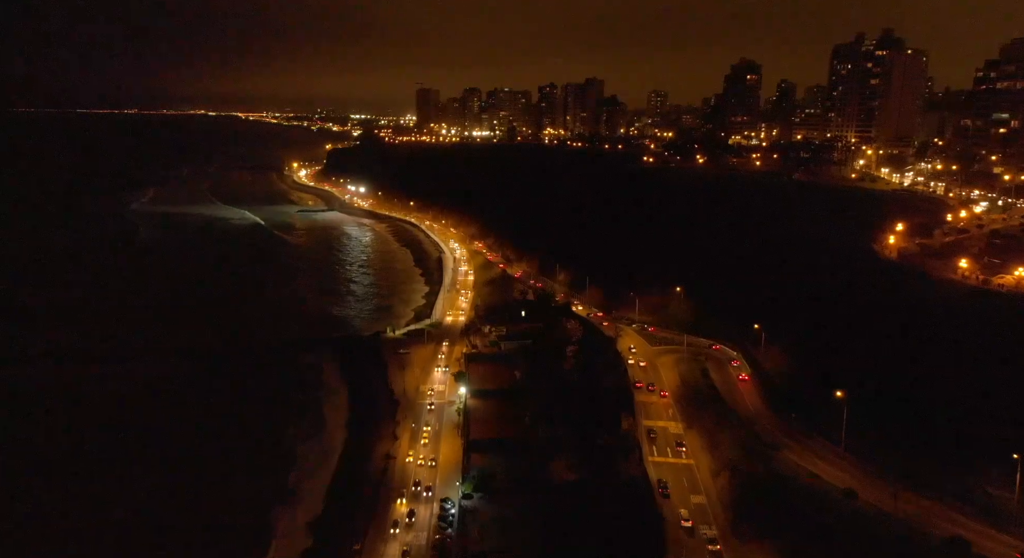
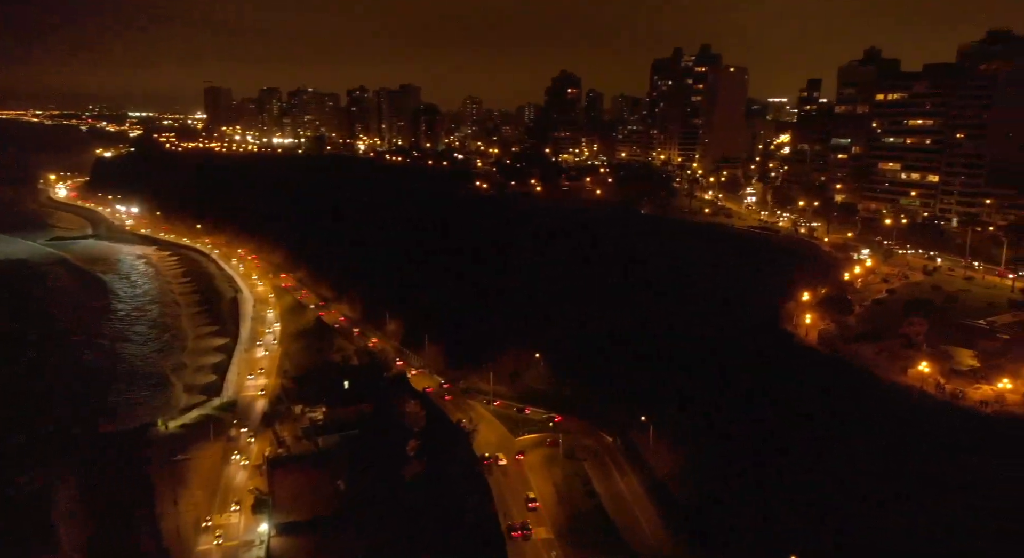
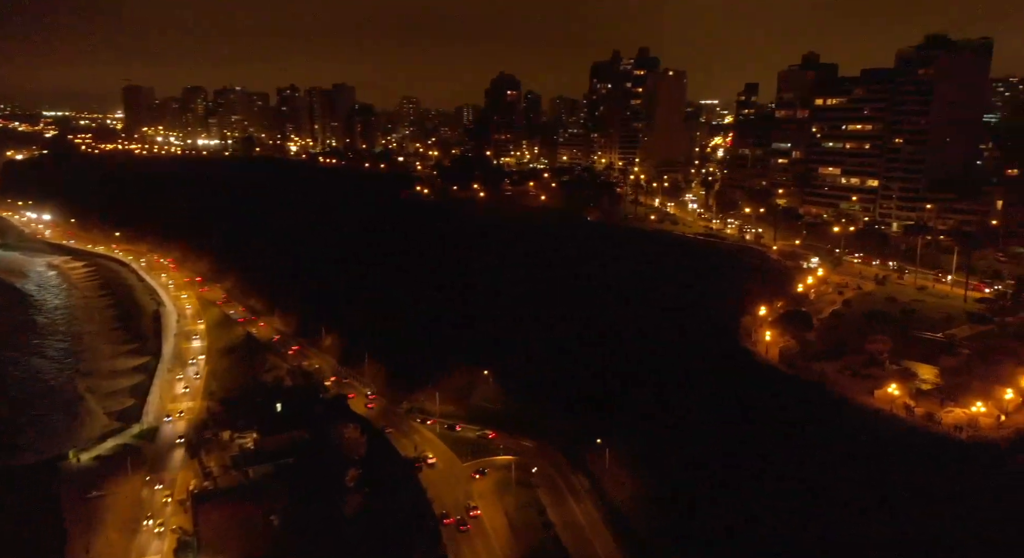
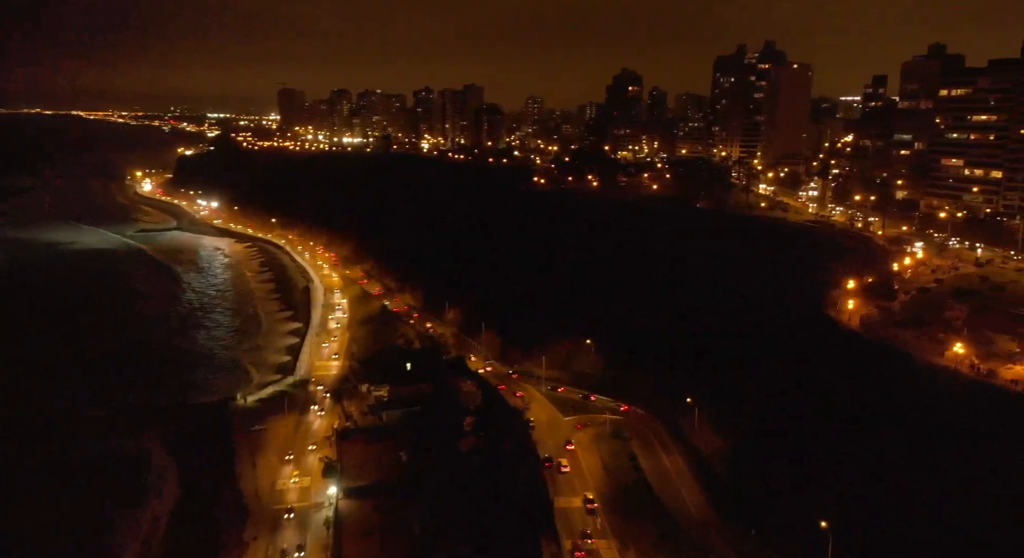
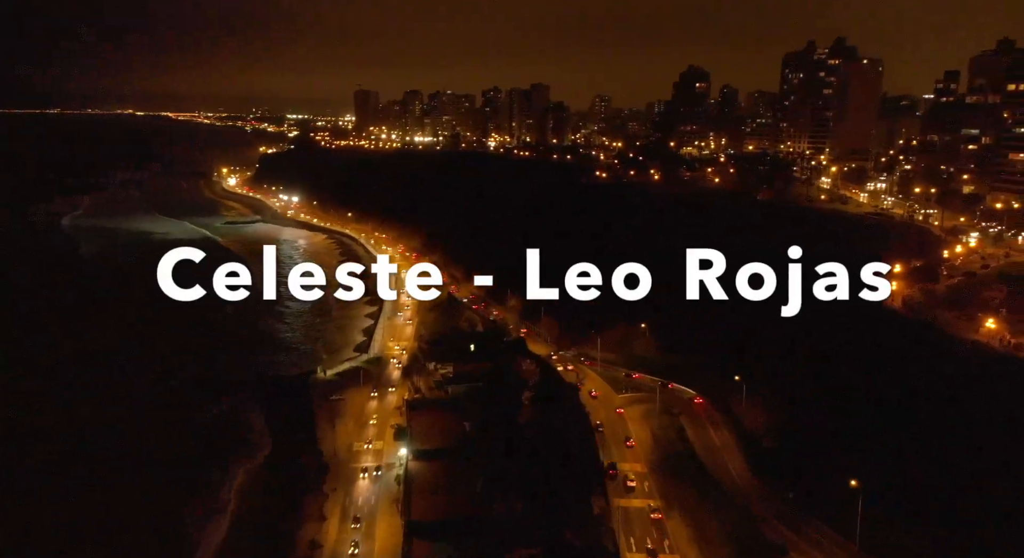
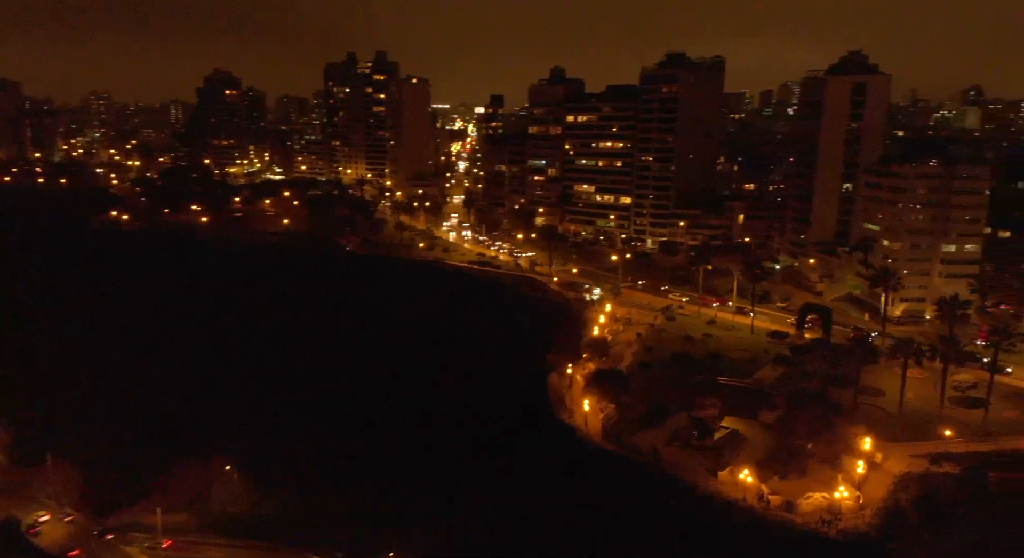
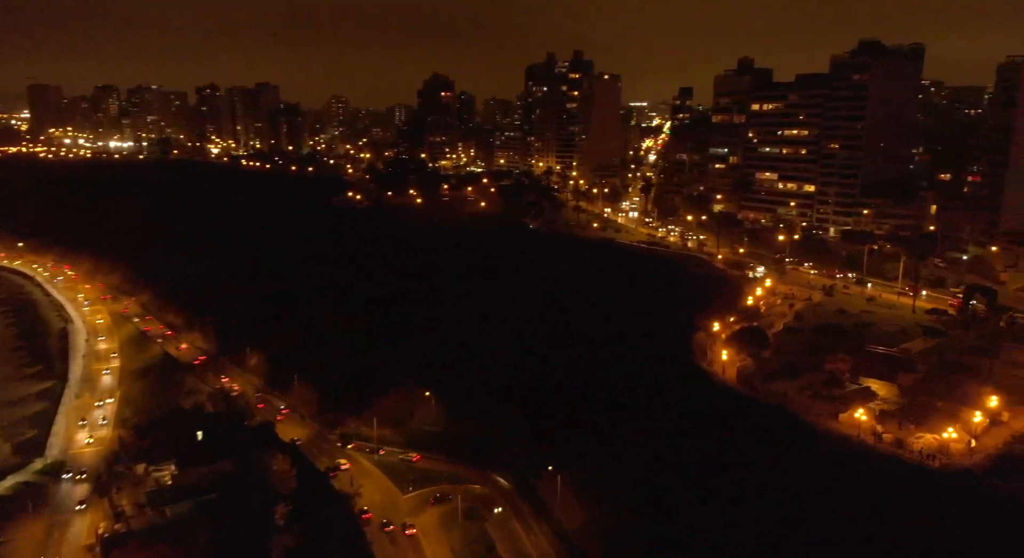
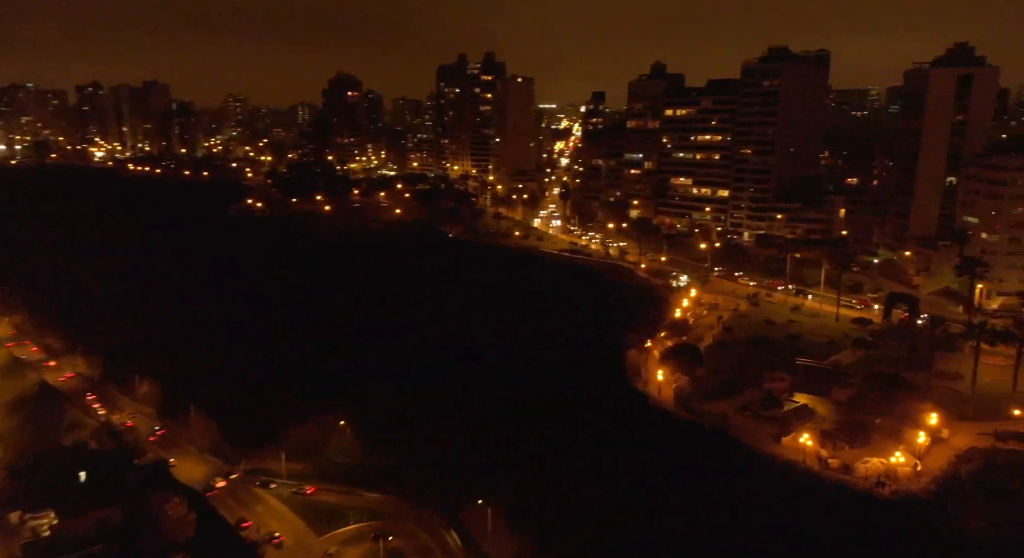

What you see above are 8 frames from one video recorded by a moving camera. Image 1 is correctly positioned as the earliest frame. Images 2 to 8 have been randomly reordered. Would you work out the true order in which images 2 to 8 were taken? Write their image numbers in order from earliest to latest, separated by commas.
5, 4, 2, 3, 7, 8, 6
